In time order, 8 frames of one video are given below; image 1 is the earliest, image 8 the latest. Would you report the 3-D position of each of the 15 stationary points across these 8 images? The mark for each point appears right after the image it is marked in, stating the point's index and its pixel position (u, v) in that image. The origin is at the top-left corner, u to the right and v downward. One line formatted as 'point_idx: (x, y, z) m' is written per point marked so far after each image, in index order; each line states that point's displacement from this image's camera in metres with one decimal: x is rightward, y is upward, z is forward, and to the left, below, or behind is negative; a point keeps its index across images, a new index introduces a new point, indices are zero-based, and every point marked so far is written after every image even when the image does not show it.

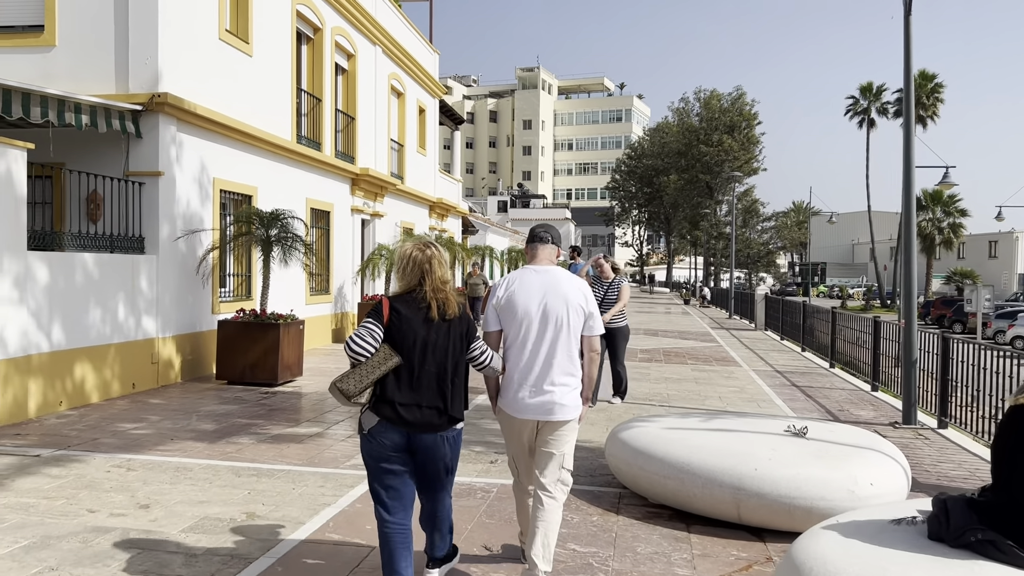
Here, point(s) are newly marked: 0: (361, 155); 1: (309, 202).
0: (-3.1, +2.7, +17.3) m
1: (-3.5, +1.5, +14.6) m
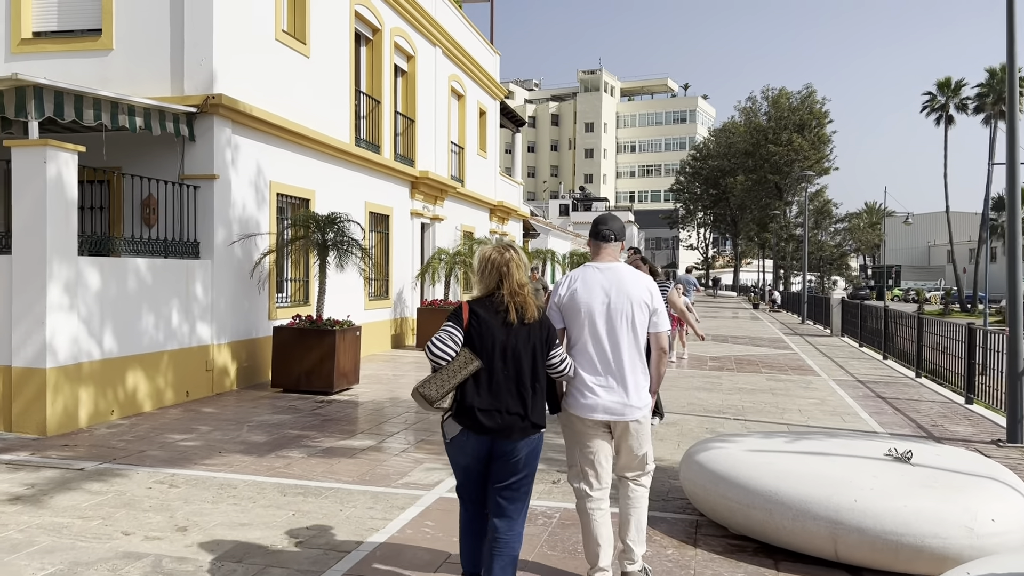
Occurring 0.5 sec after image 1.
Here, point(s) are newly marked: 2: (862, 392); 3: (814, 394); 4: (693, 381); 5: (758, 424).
0: (-1.8, +2.6, +17.0) m
1: (-2.4, +1.4, +14.3) m
2: (+4.7, -1.4, +11.4) m
3: (+3.9, -1.4, +11.1) m
4: (+2.6, -1.3, +12.1) m
5: (+2.5, -1.4, +8.8) m
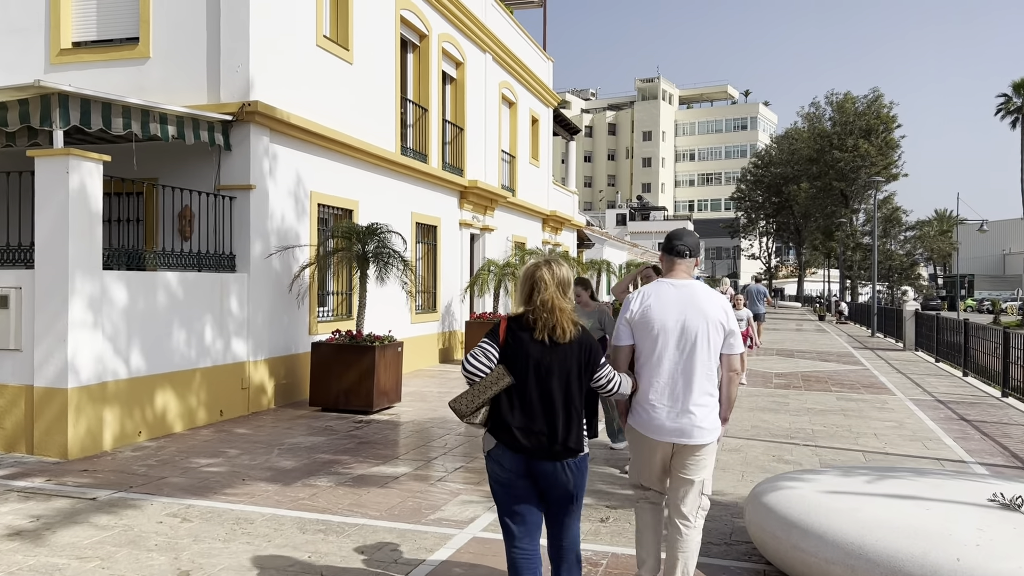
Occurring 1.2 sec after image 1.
0: (-0.8, +2.4, +16.6) m
1: (-1.6, +1.2, +13.9) m
2: (+5.3, -1.6, +10.4) m
3: (+4.5, -1.5, +10.2) m
4: (+3.3, -1.5, +11.4) m
5: (+3.0, -1.5, +8.0) m
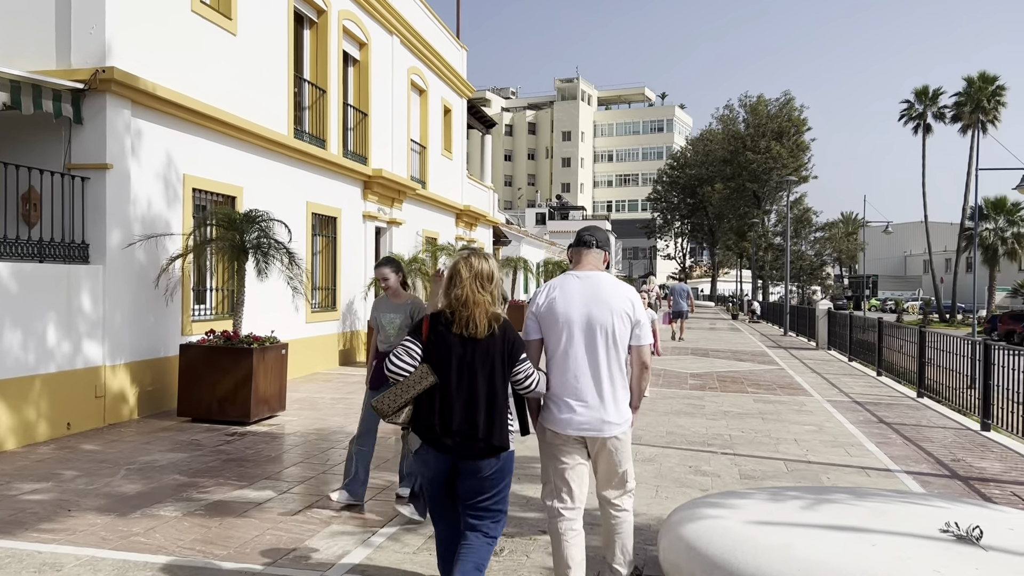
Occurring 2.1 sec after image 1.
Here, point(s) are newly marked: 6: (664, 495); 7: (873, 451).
0: (-2.5, +2.4, +15.6) m
1: (-3.0, +1.2, +12.8) m
2: (+4.1, -1.5, +10.0) m
3: (+3.4, -1.5, +9.7) m
4: (+2.0, -1.5, +10.8) m
5: (+2.1, -1.5, +7.4) m
6: (+1.1, -1.5, +6.2) m
7: (+3.4, -1.5, +7.9) m
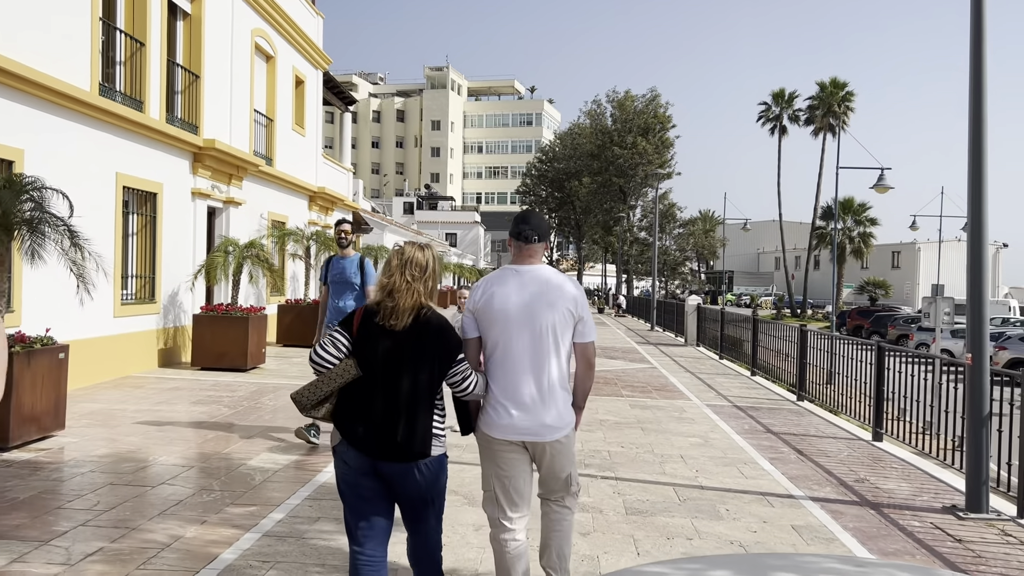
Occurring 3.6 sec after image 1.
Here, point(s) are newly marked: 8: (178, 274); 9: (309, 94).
0: (-4.8, +2.6, +13.6) m
1: (-4.9, +1.4, +10.8) m
2: (+2.5, -1.5, +9.2) m
3: (+1.8, -1.5, +8.7) m
4: (+0.3, -1.4, +9.5) m
5: (+0.9, -1.5, +6.3) m
6: (+0.1, -1.5, +4.9) m
7: (+2.1, -1.5, +7.0) m
8: (-4.9, +0.2, +12.5) m
9: (-4.6, +4.4, +19.2) m
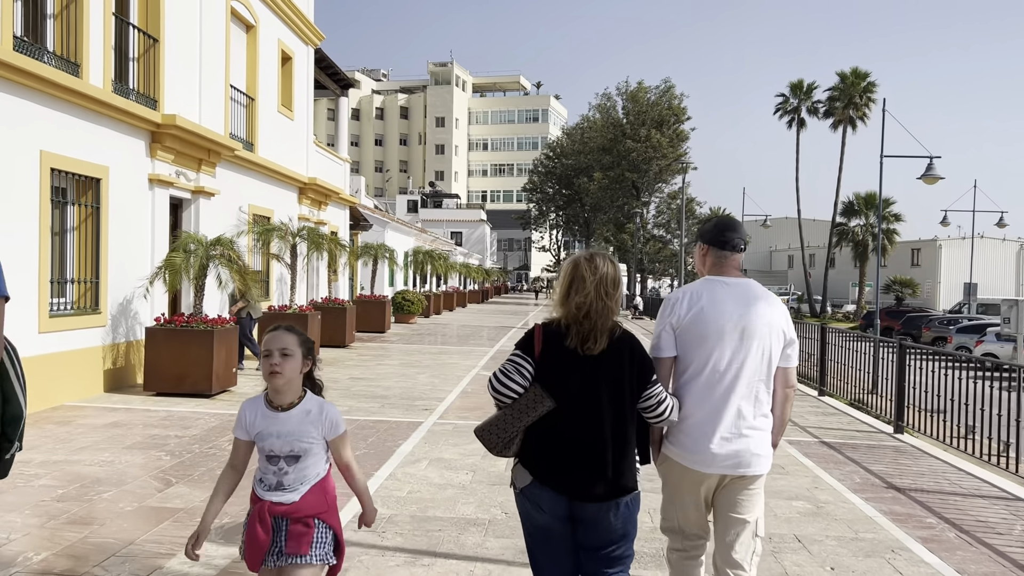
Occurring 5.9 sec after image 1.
0: (-4.6, +2.5, +11.4) m
1: (-4.7, +1.3, +8.6) m
2: (+2.8, -1.5, +6.9) m
3: (+2.1, -1.5, +6.5) m
4: (+0.6, -1.5, +7.3) m
5: (+1.1, -1.5, +4.1) m
6: (+0.4, -1.6, +2.7) m
7: (+2.4, -1.6, +4.8) m
8: (-4.6, +0.1, +10.4) m
9: (-4.3, +4.3, +17.0) m
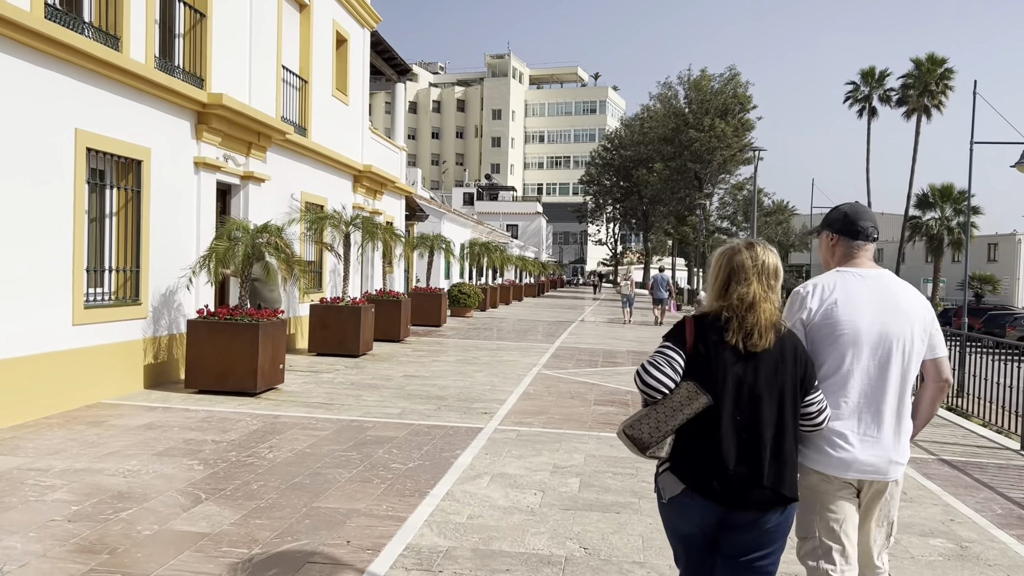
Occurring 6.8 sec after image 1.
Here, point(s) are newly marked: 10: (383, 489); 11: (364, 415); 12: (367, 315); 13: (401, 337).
0: (-3.7, +2.7, +10.7) m
1: (-4.0, +1.4, +8.0) m
2: (+3.3, -1.5, +5.9) m
3: (+2.6, -1.5, +5.5) m
4: (+1.2, -1.4, +6.4) m
5: (+1.5, -1.5, +3.1) m
6: (+0.7, -1.5, +1.8) m
7: (+2.8, -1.5, +3.7) m
8: (-3.8, +0.2, +9.7) m
9: (-3.1, +4.5, +16.4) m
10: (-0.9, -1.3, +5.6) m
11: (-1.4, -1.2, +8.3) m
12: (-2.2, -0.4, +12.9) m
13: (-2.0, -0.9, +15.5) m
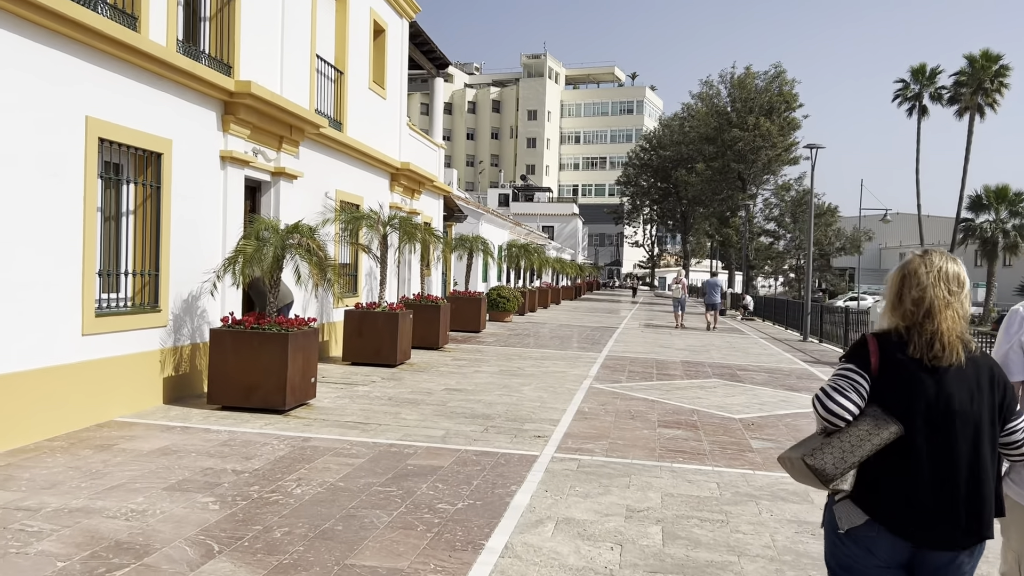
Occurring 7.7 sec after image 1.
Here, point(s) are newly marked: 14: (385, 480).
0: (-3.1, +2.6, +9.9) m
1: (-3.5, +1.4, +7.2) m
2: (+3.7, -1.6, +4.8) m
3: (+3.0, -1.6, +4.4) m
4: (+1.6, -1.5, +5.4) m
5: (+1.8, -1.6, +2.1) m
6: (+0.9, -1.6, +0.9) m
7: (+3.1, -1.6, +2.7) m
8: (-3.3, +0.2, +8.9) m
9: (-2.2, +4.4, +15.5) m
10: (-0.5, -1.4, +4.7) m
11: (-0.9, -1.3, +7.4) m
12: (-1.5, -0.5, +12.1) m
13: (-1.2, -1.0, +14.6) m
14: (-0.9, -1.3, +5.9) m
